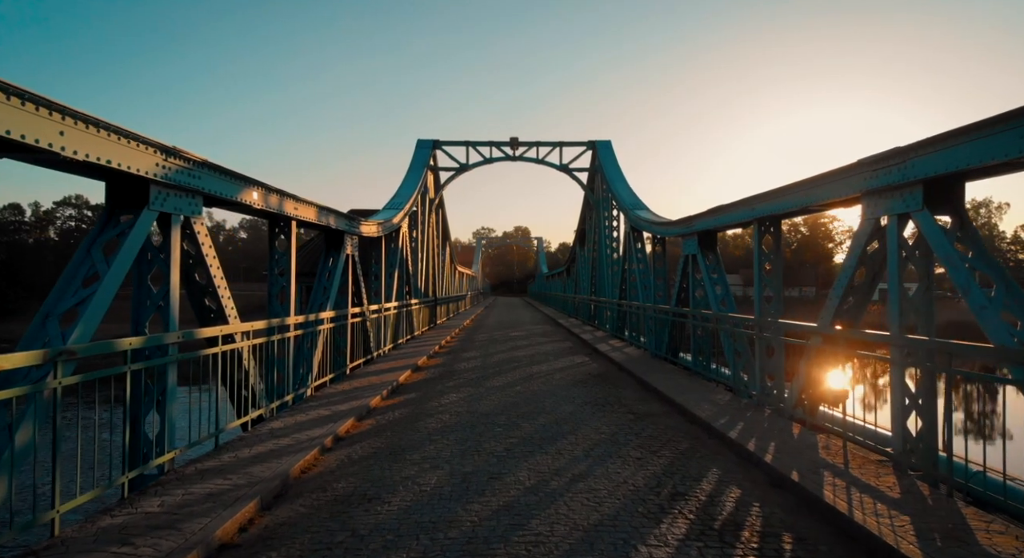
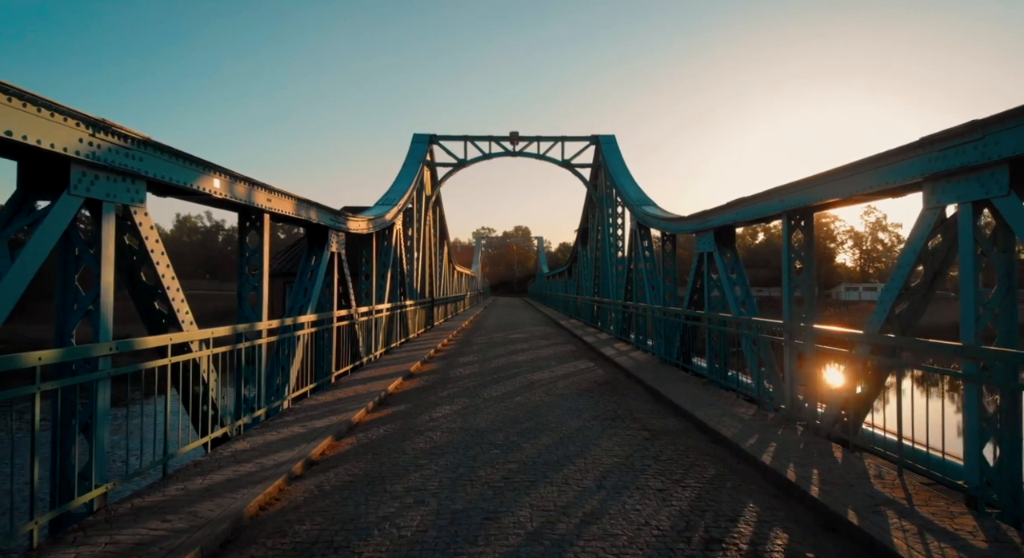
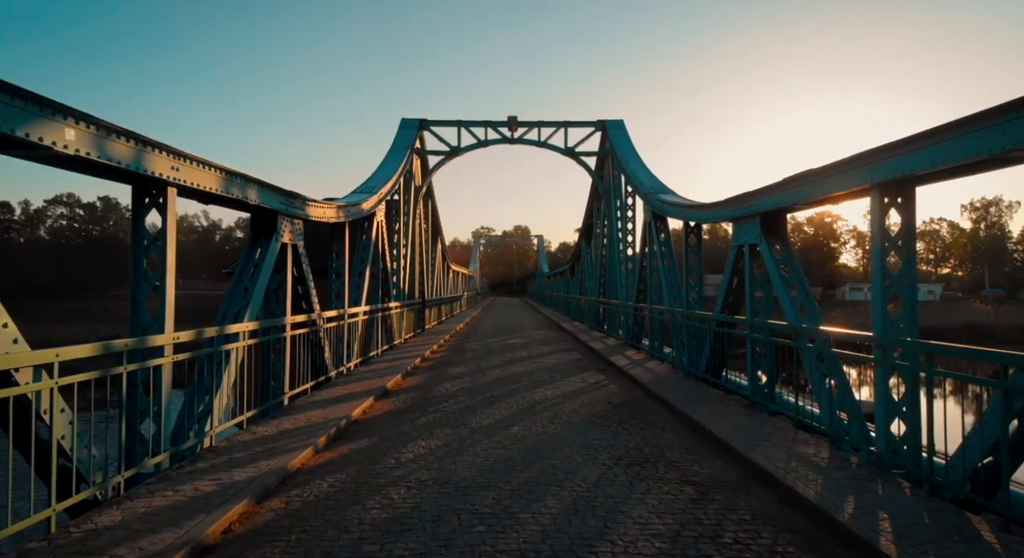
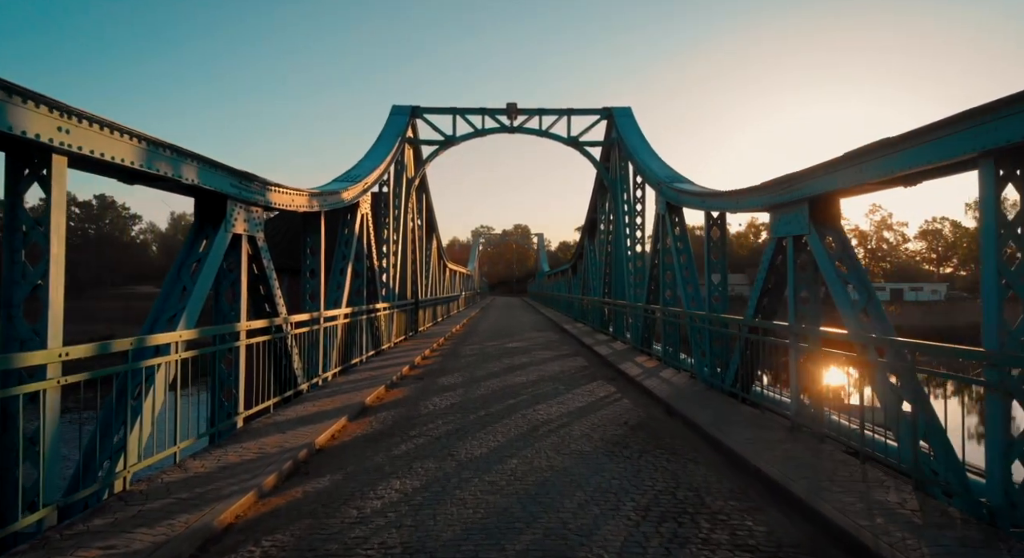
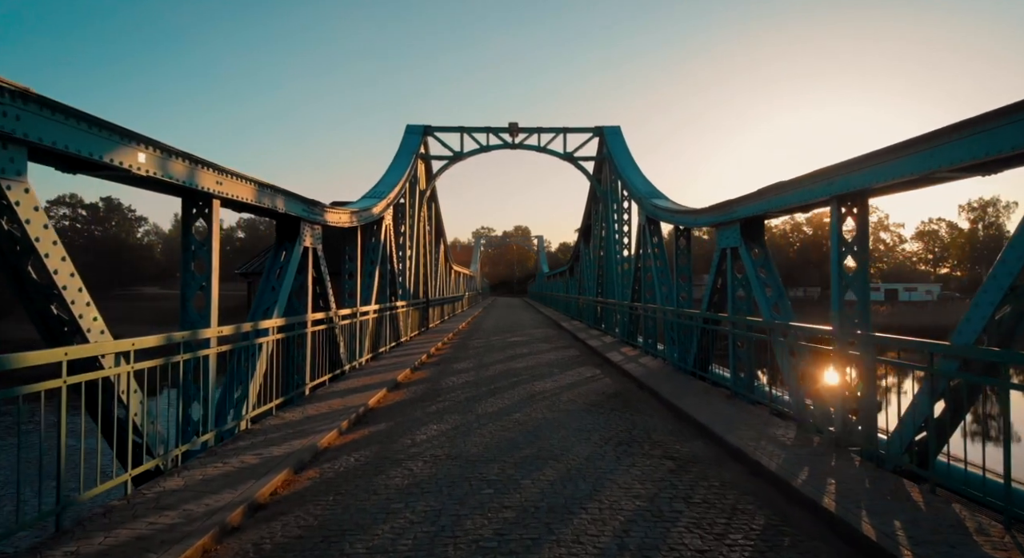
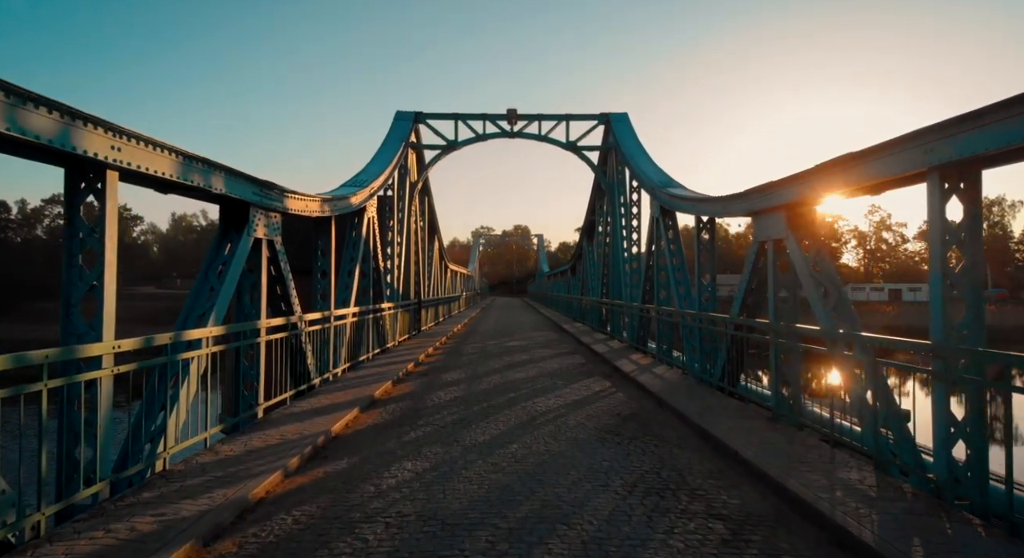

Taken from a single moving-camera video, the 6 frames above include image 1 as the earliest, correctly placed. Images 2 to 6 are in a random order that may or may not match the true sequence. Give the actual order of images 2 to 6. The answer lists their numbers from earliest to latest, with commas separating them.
2, 5, 3, 6, 4
